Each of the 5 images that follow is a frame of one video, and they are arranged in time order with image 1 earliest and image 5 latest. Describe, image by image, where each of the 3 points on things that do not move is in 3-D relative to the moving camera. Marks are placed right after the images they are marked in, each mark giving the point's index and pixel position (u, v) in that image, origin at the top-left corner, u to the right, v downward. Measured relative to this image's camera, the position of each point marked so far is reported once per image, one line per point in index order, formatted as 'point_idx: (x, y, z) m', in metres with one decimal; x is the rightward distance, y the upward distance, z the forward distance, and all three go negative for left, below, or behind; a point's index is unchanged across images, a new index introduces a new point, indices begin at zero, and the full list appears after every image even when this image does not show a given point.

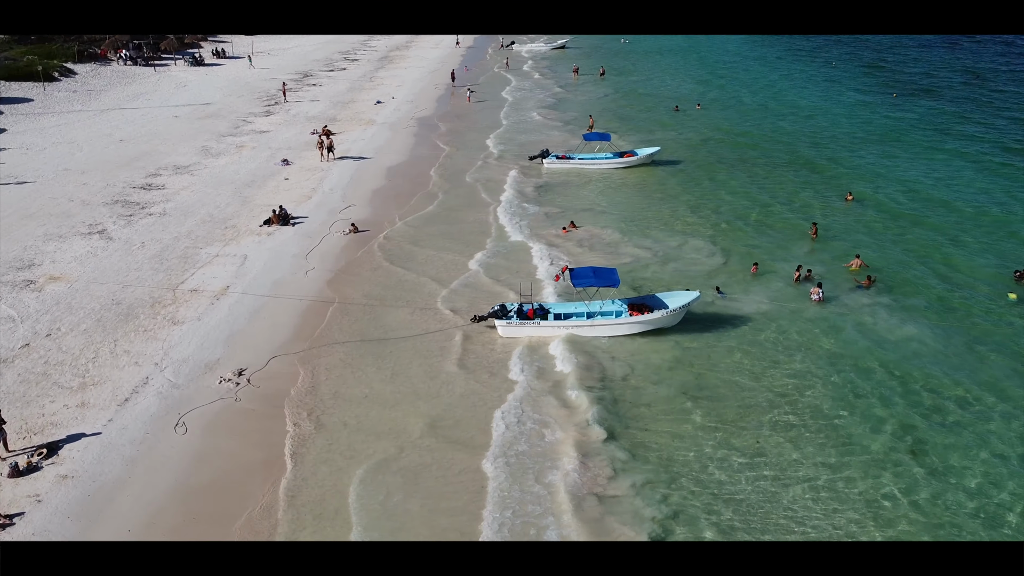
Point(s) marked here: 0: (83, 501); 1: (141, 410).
0: (-8.8, -4.3, +16.5) m
1: (-8.9, -2.9, +19.5) m
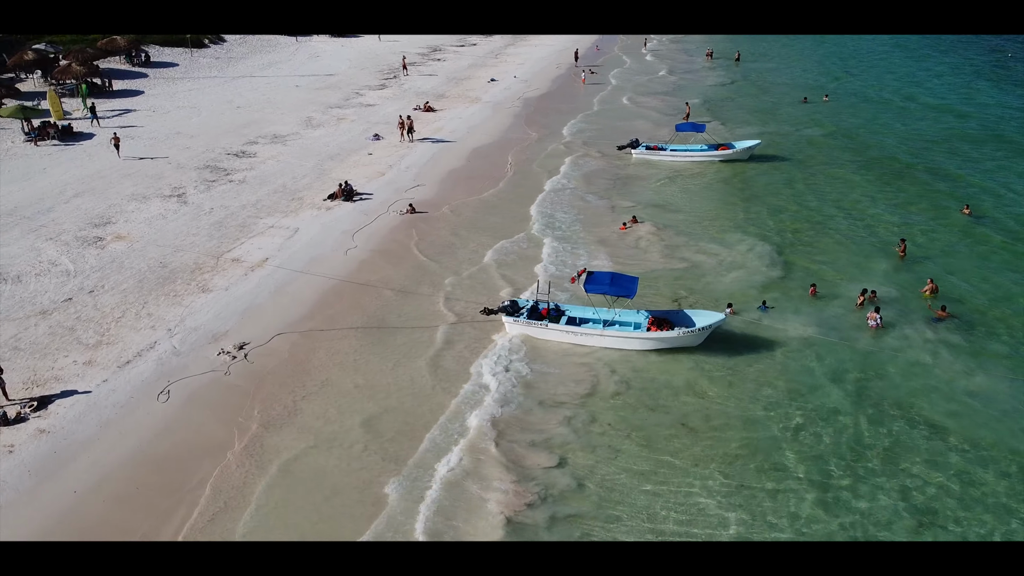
0: (-10.0, -3.6, +17.4) m
1: (-9.4, -2.1, +20.3) m
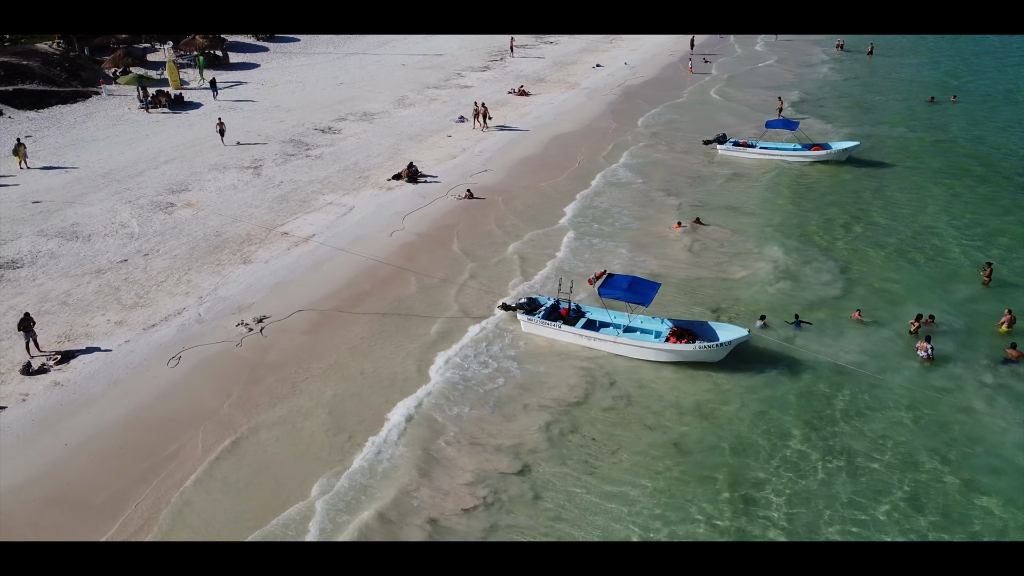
0: (-10.5, -2.7, +18.6) m
1: (-9.3, -1.3, +21.3) m
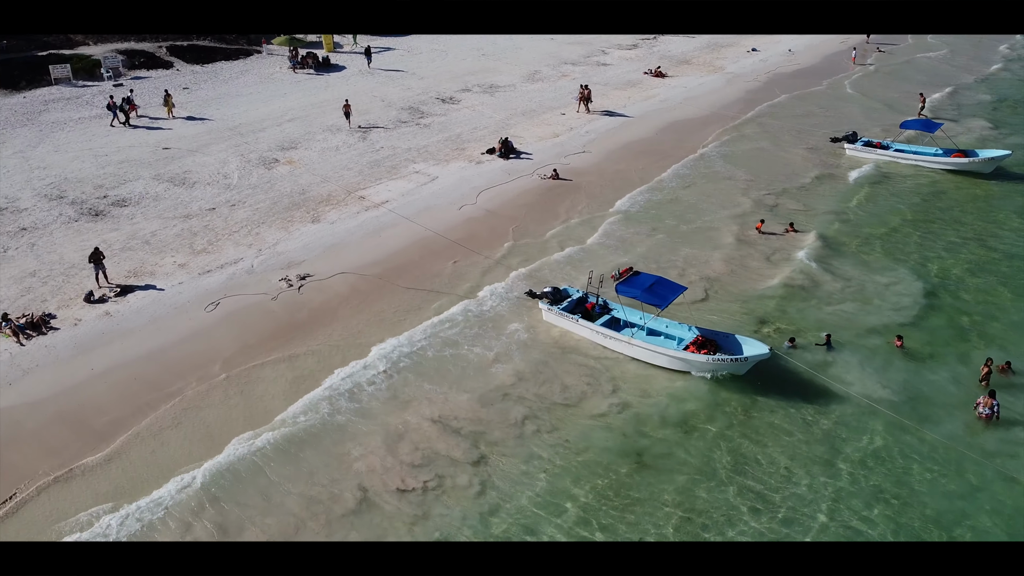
0: (-10.5, -1.2, +20.5) m
1: (-8.5, +0.1, +22.8) m
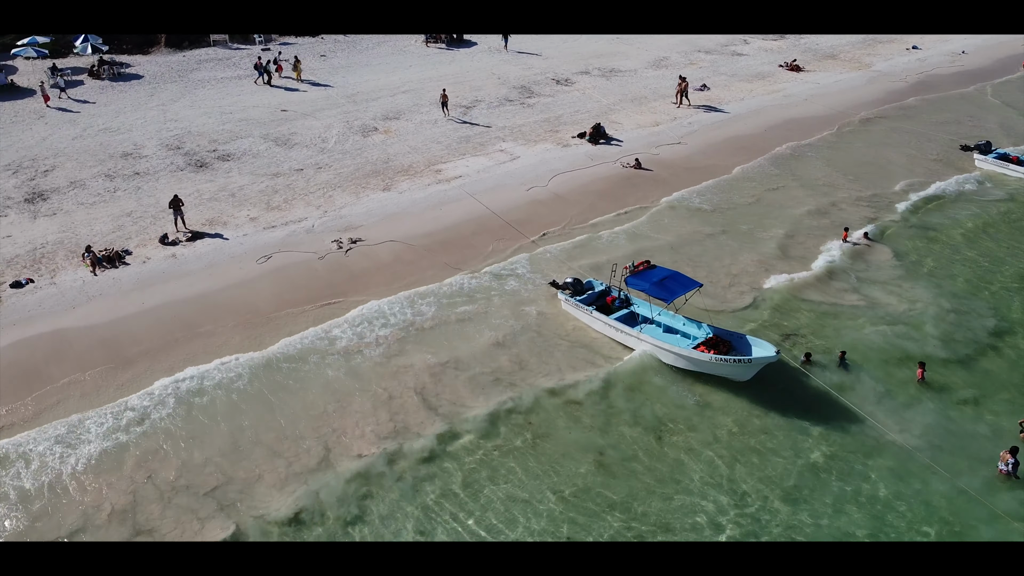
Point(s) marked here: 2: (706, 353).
0: (-9.8, +0.4, +22.5) m
1: (-7.3, +1.5, +24.2) m
2: (+4.1, -1.6, +17.4) m
